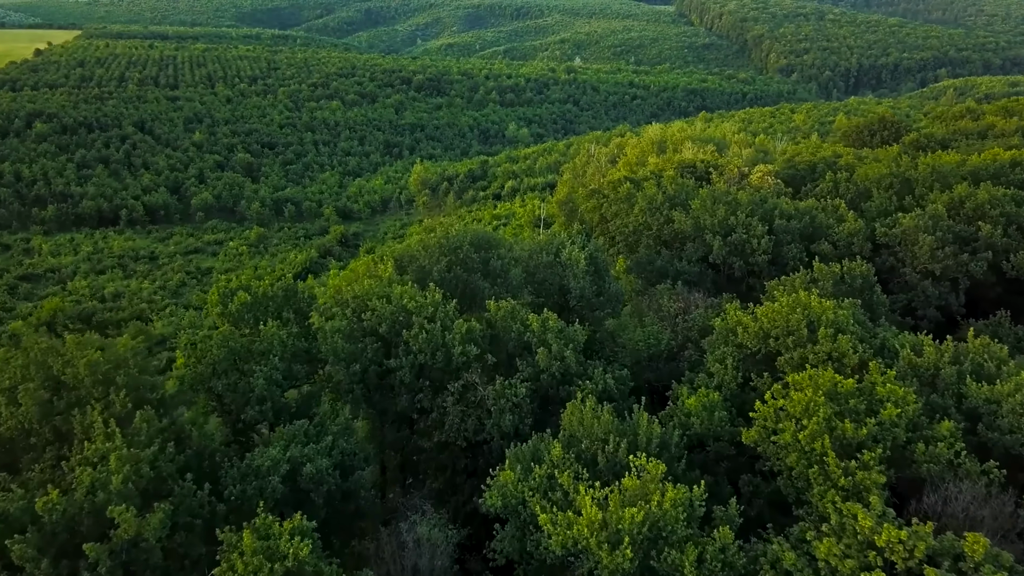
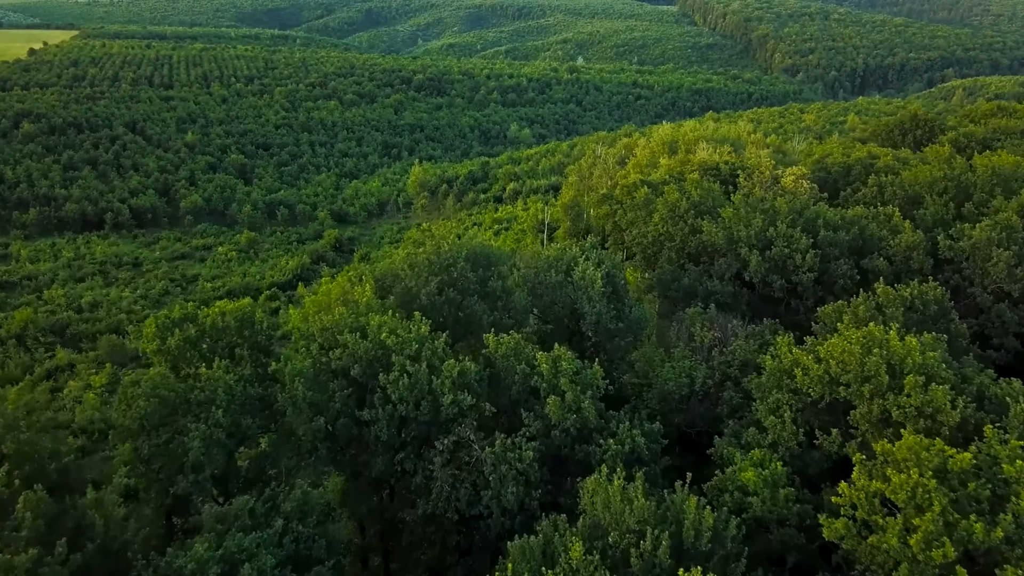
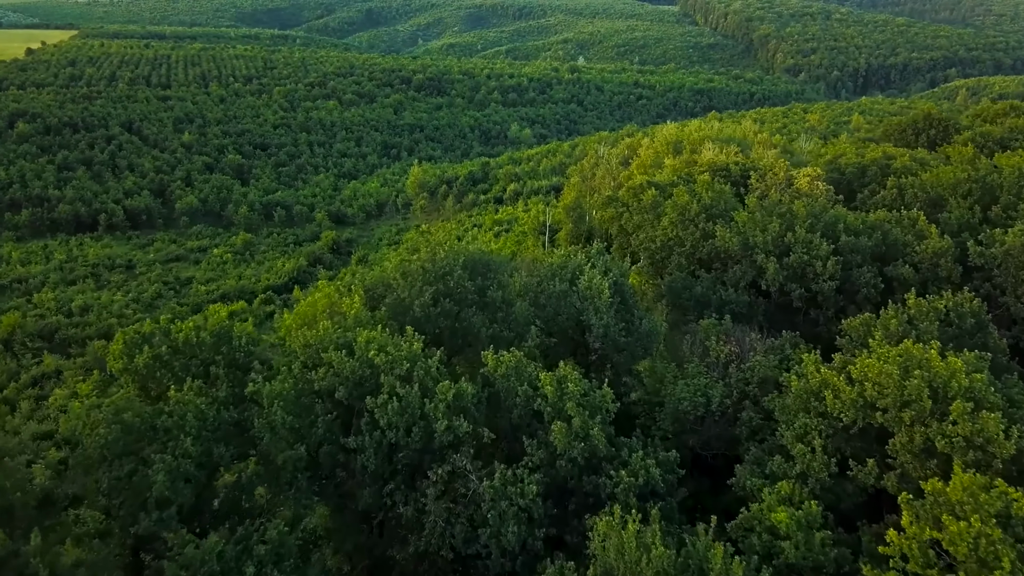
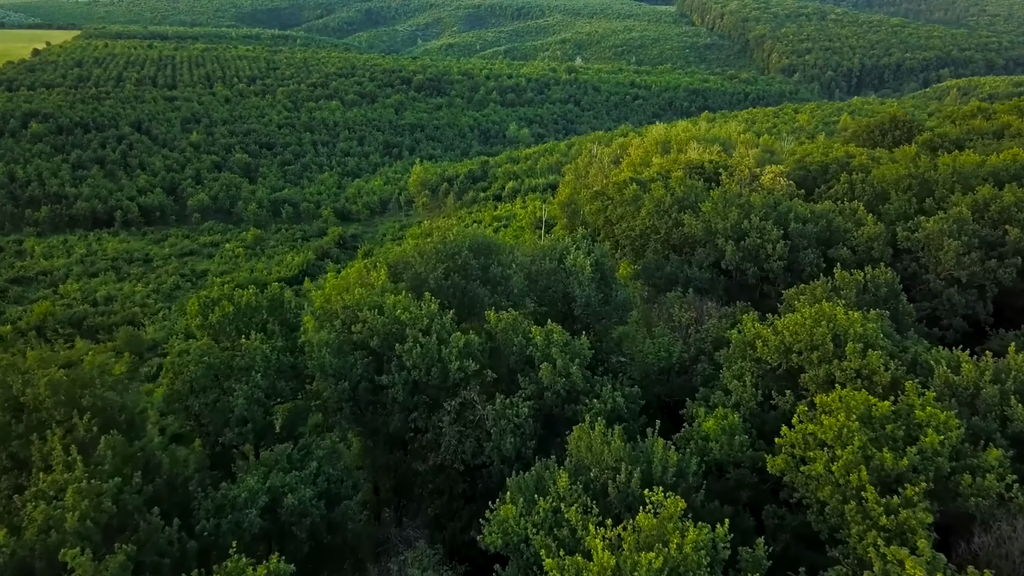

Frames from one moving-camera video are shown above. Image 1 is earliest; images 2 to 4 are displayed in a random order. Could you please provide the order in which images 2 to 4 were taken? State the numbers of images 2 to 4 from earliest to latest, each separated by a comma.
4, 2, 3
